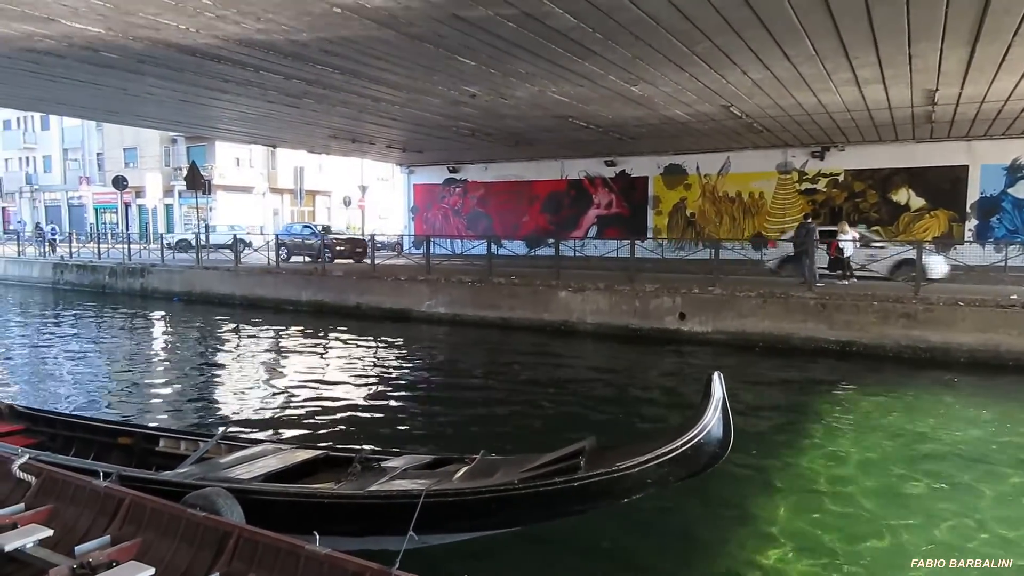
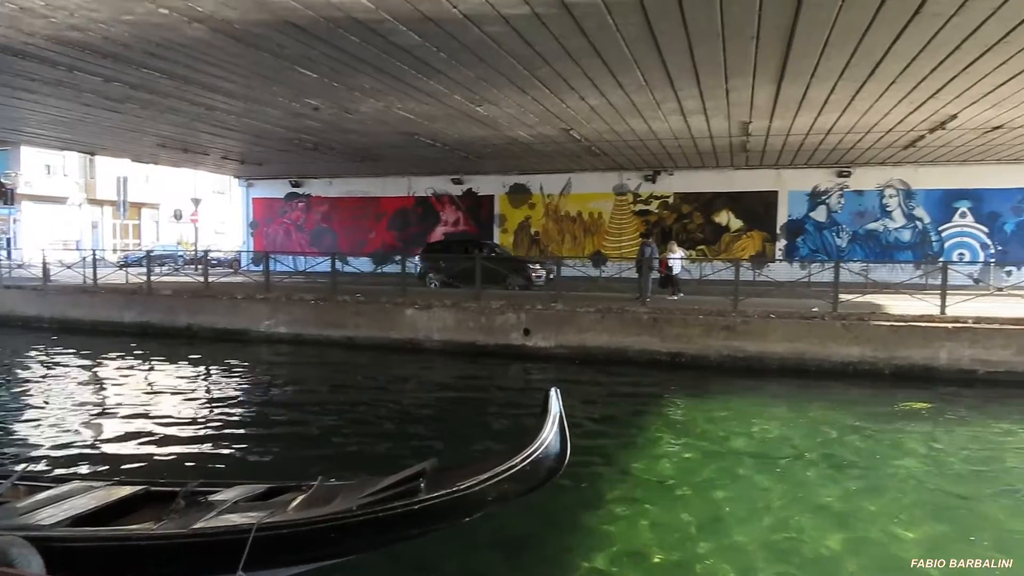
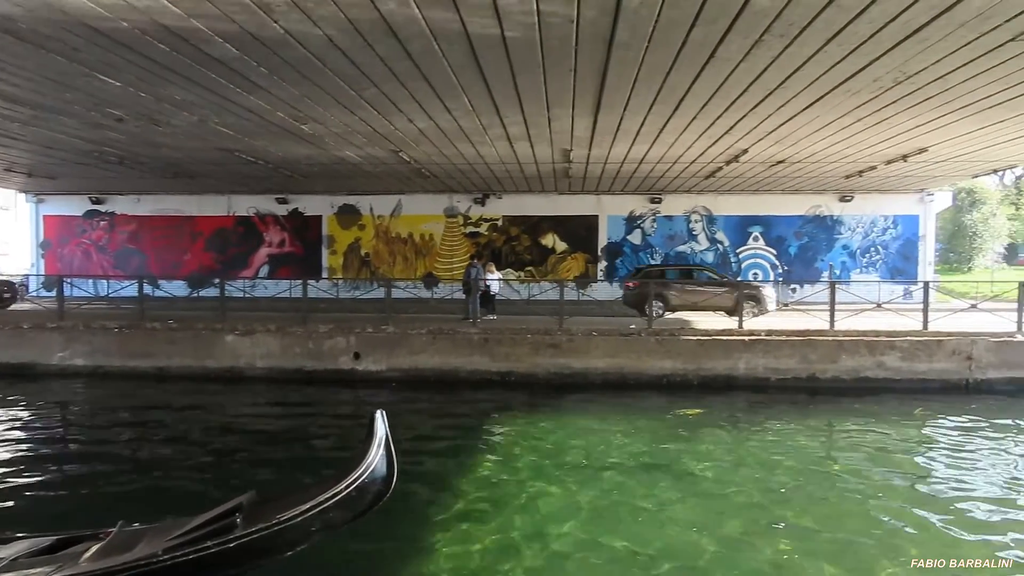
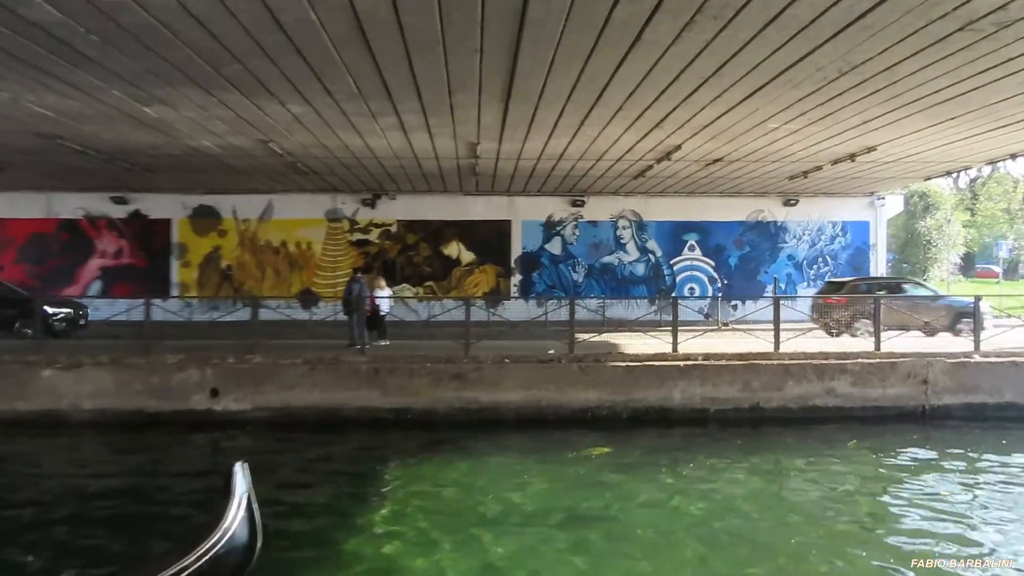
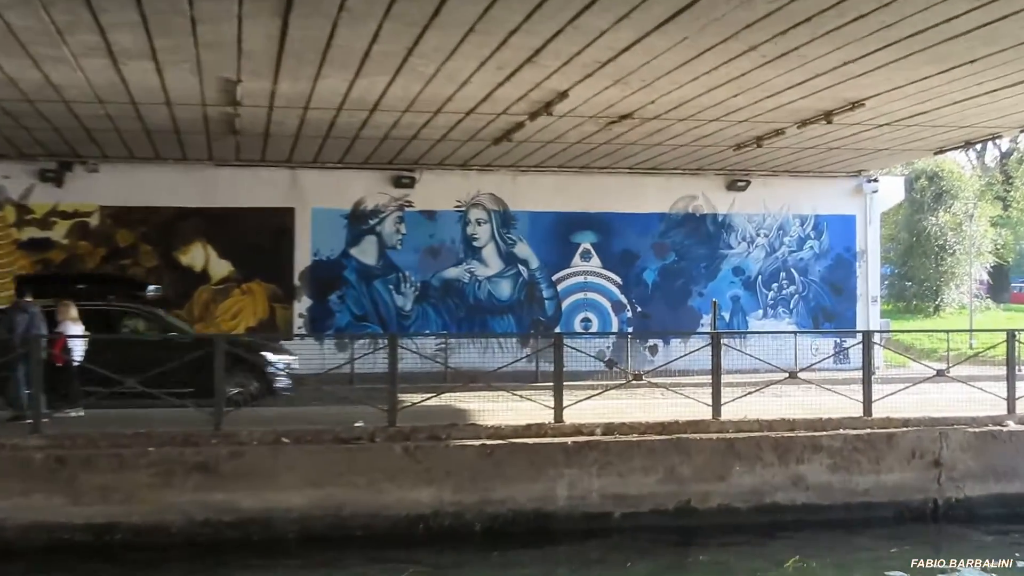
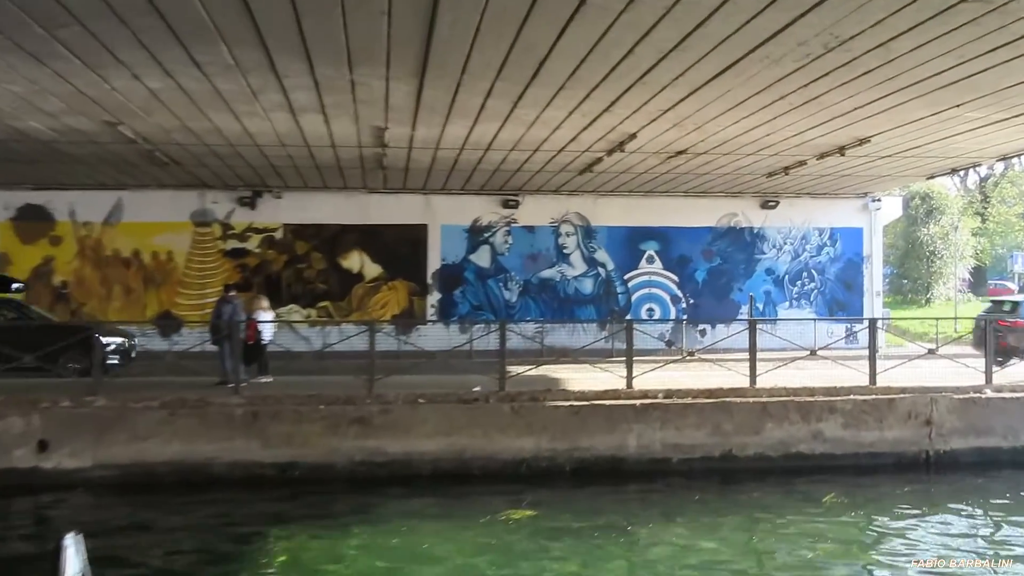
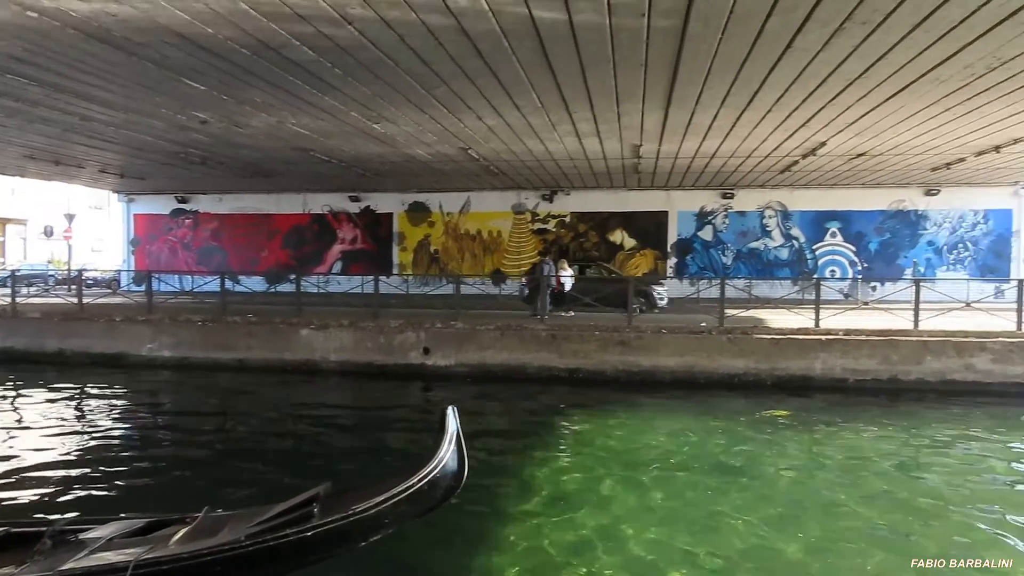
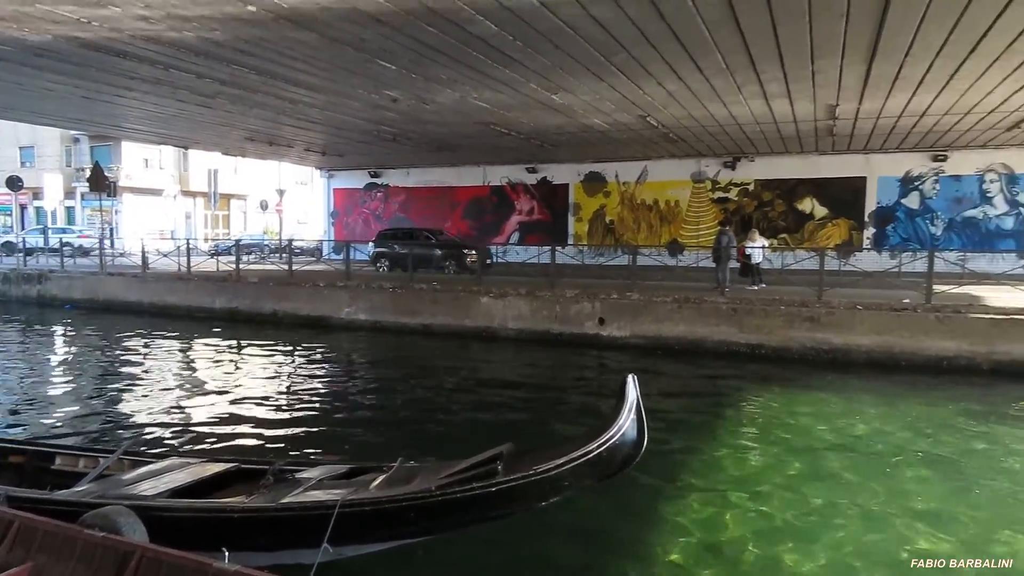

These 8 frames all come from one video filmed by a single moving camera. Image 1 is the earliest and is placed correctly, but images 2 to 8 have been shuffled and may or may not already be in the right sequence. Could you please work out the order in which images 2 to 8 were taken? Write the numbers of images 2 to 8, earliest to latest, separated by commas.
8, 2, 7, 3, 4, 6, 5
